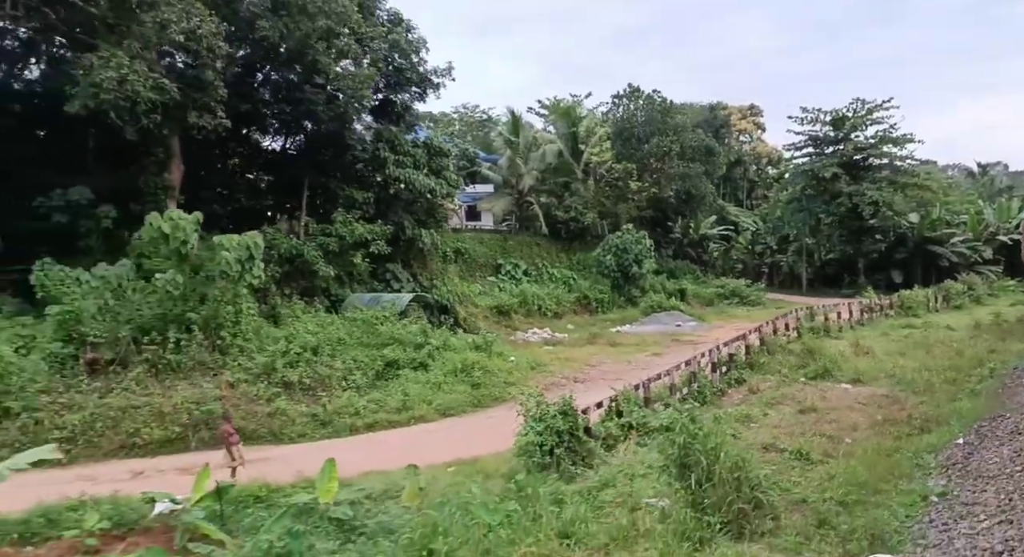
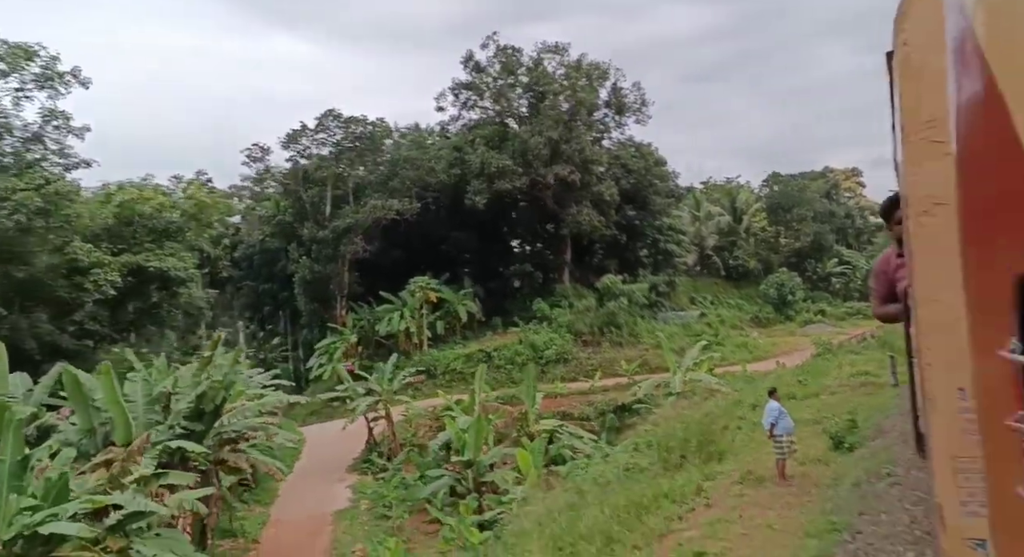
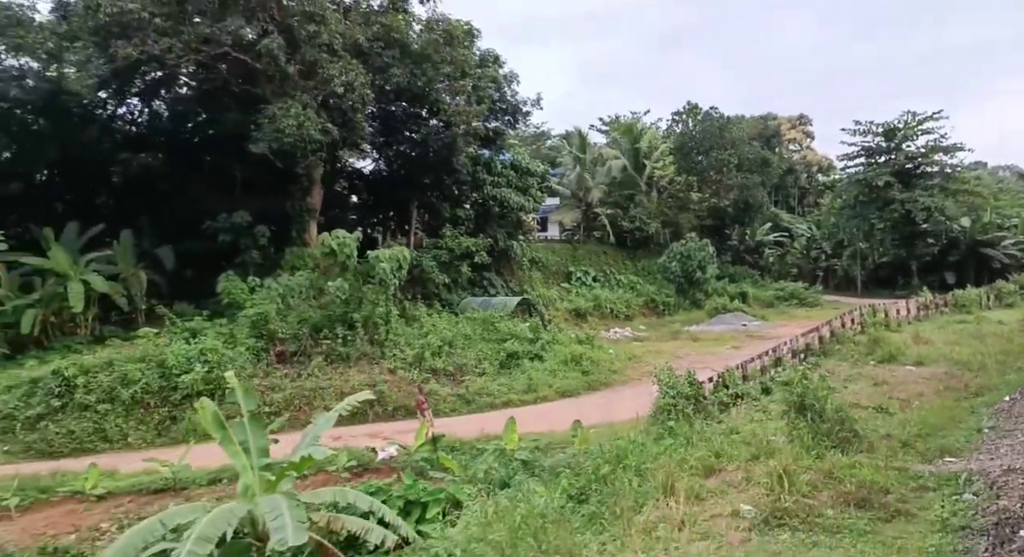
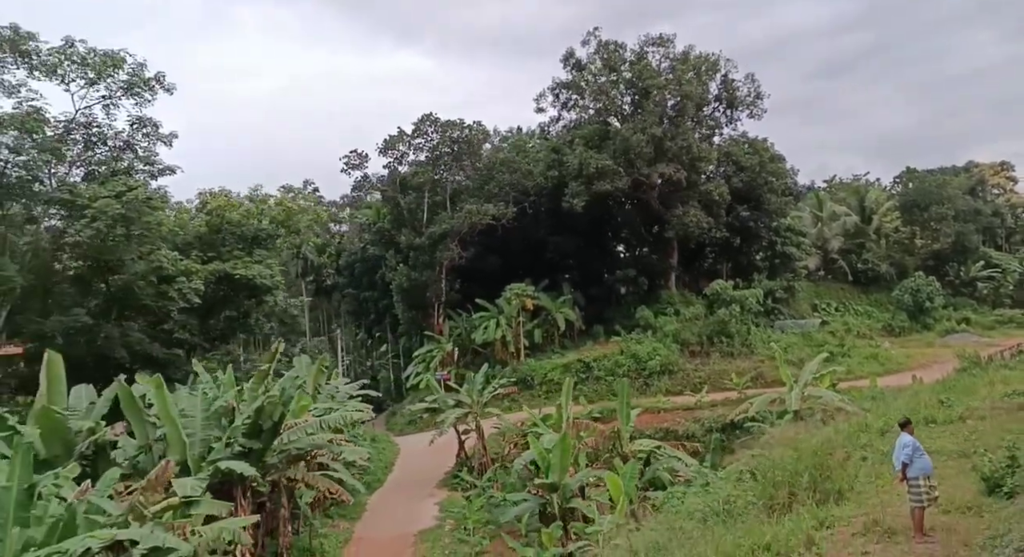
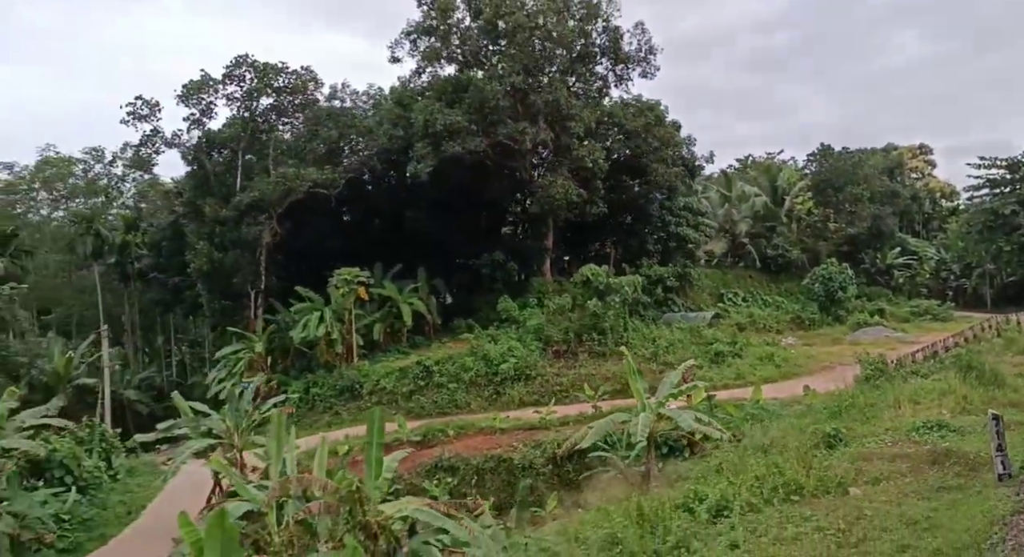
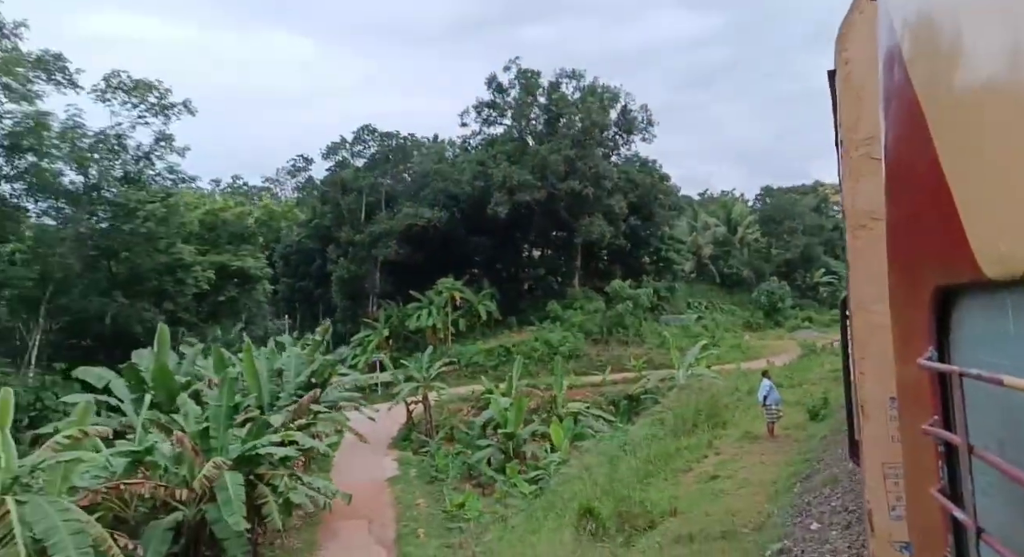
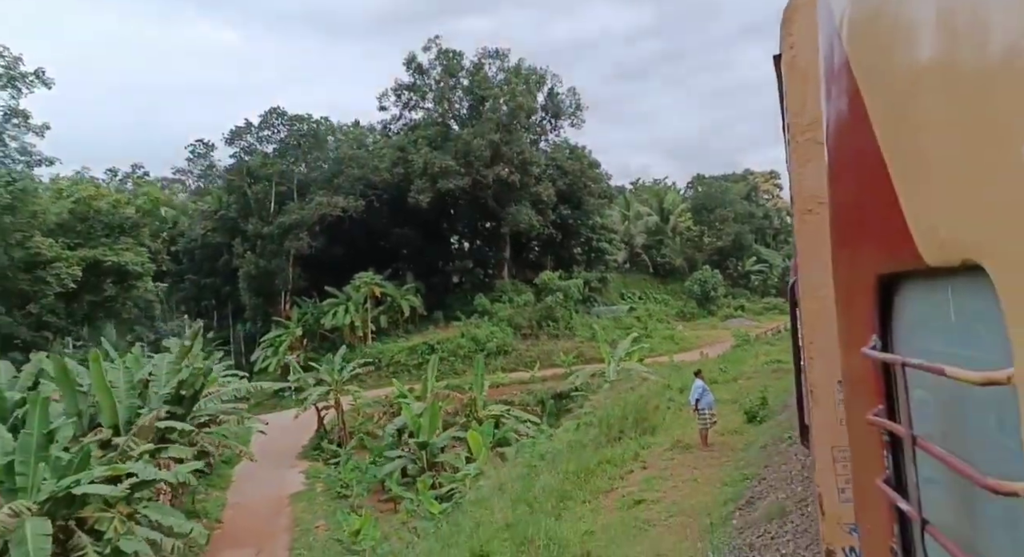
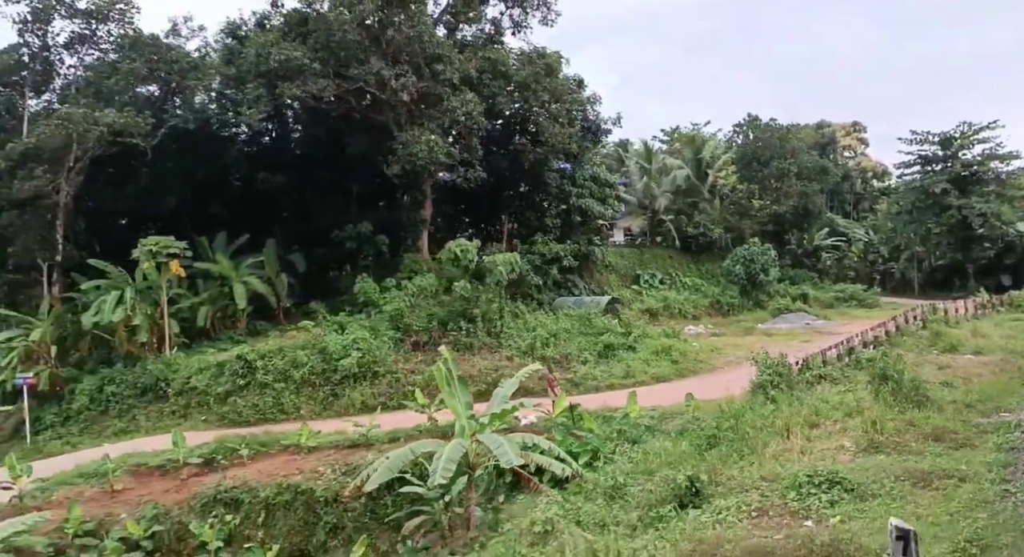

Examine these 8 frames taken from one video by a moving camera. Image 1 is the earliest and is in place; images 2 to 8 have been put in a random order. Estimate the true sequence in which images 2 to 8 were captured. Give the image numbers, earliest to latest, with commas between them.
3, 8, 5, 4, 2, 7, 6
